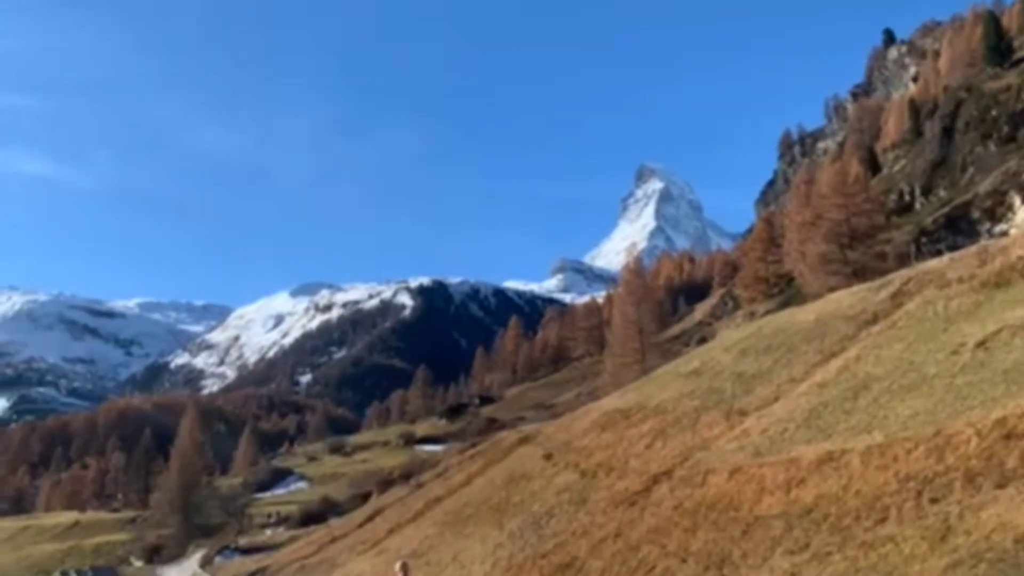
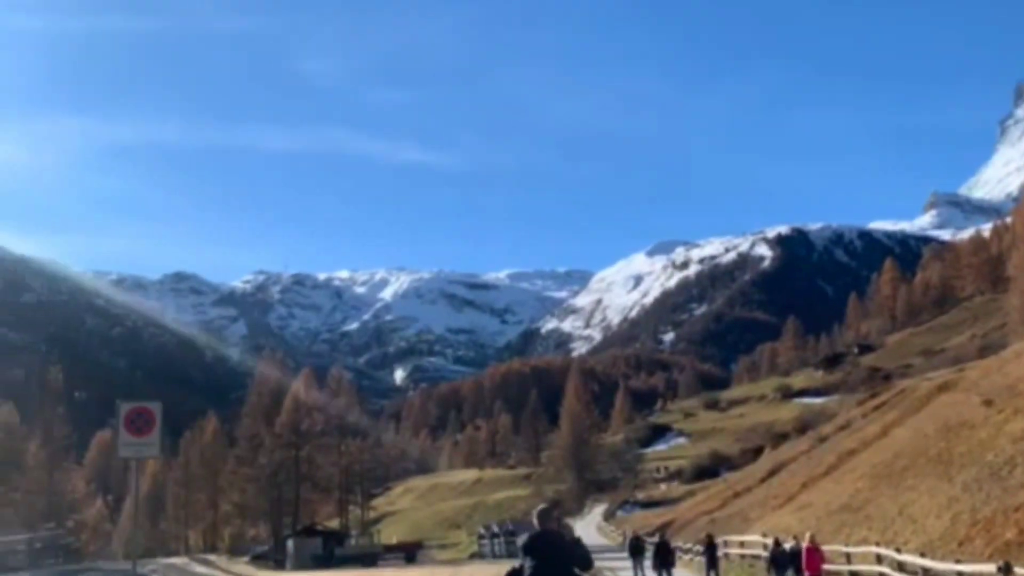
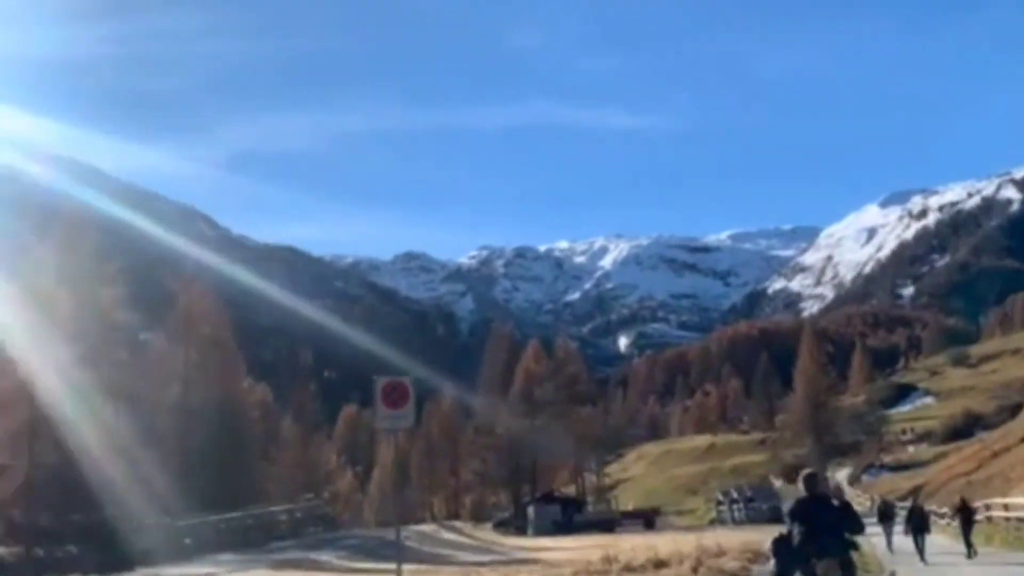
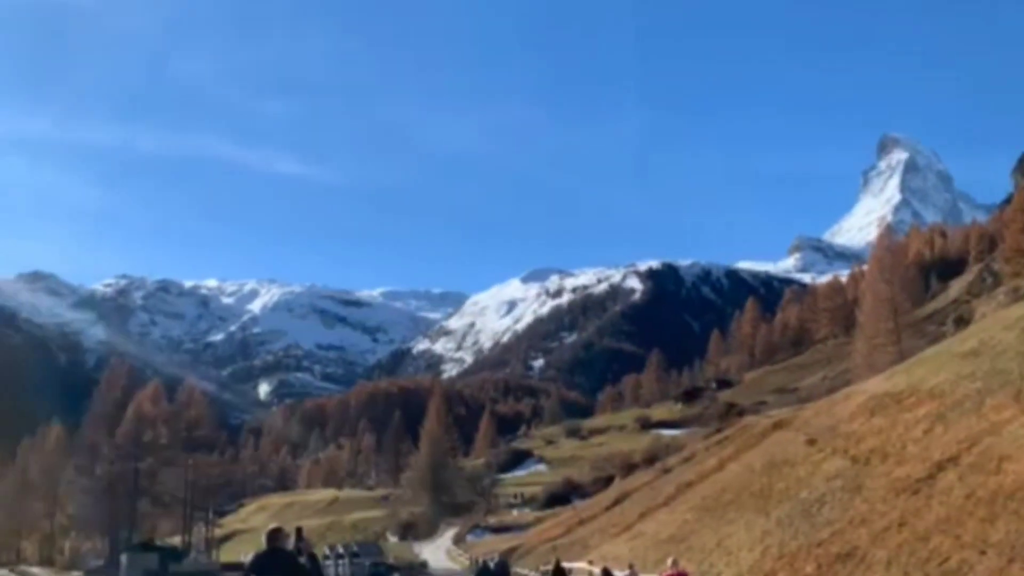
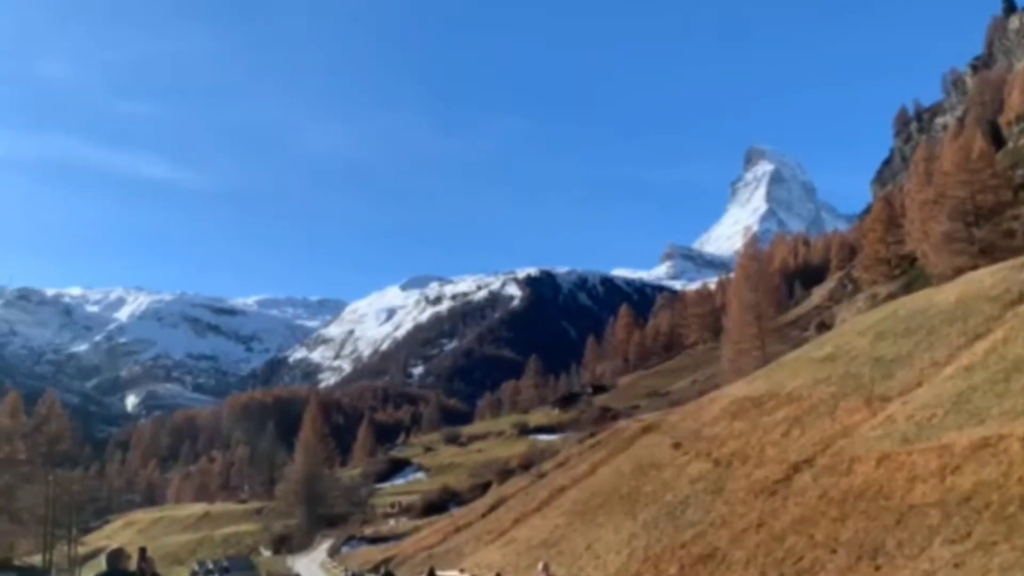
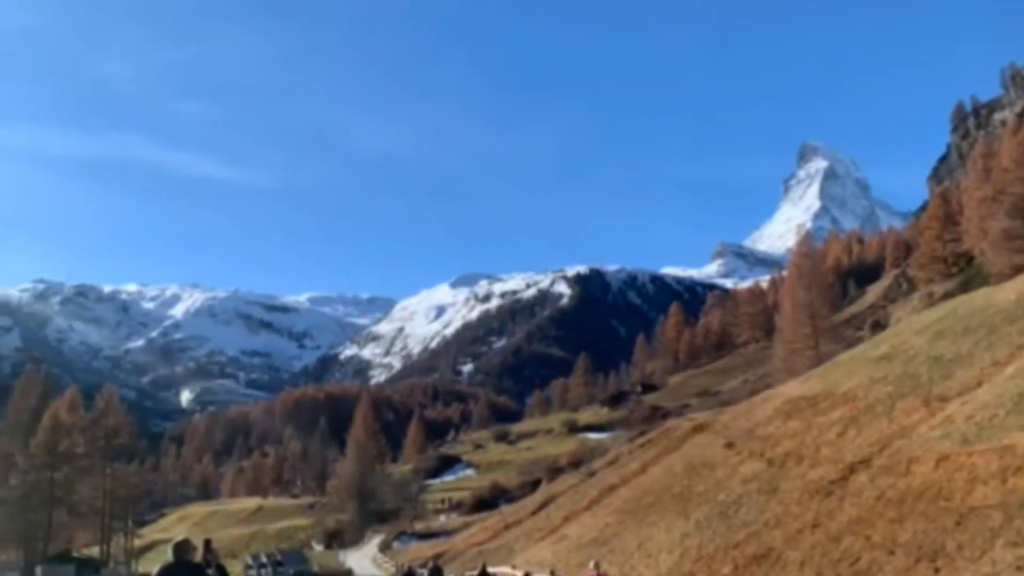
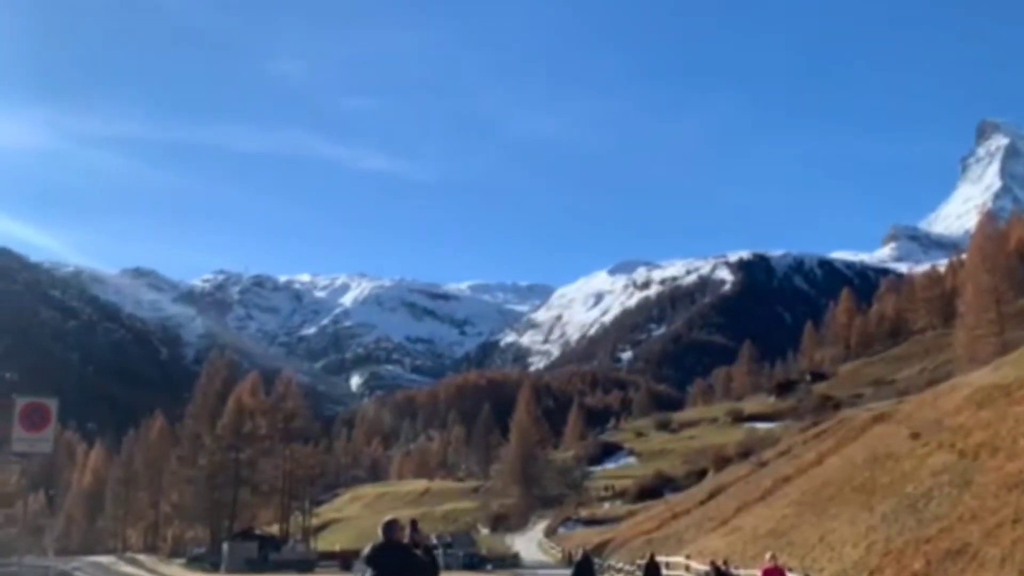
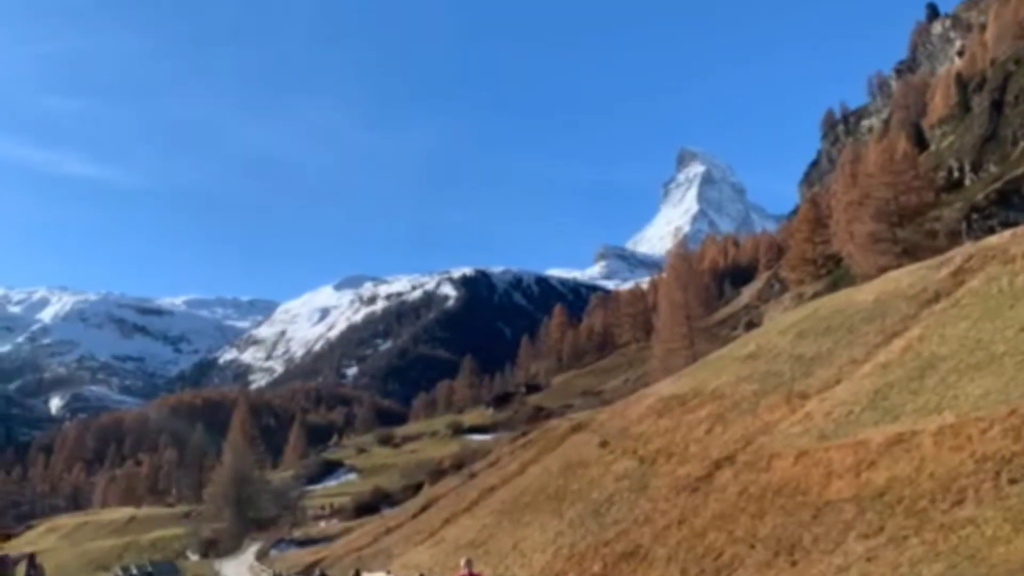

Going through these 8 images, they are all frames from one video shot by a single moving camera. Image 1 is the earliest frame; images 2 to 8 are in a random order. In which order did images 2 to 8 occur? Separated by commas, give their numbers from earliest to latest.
8, 5, 6, 4, 7, 2, 3
